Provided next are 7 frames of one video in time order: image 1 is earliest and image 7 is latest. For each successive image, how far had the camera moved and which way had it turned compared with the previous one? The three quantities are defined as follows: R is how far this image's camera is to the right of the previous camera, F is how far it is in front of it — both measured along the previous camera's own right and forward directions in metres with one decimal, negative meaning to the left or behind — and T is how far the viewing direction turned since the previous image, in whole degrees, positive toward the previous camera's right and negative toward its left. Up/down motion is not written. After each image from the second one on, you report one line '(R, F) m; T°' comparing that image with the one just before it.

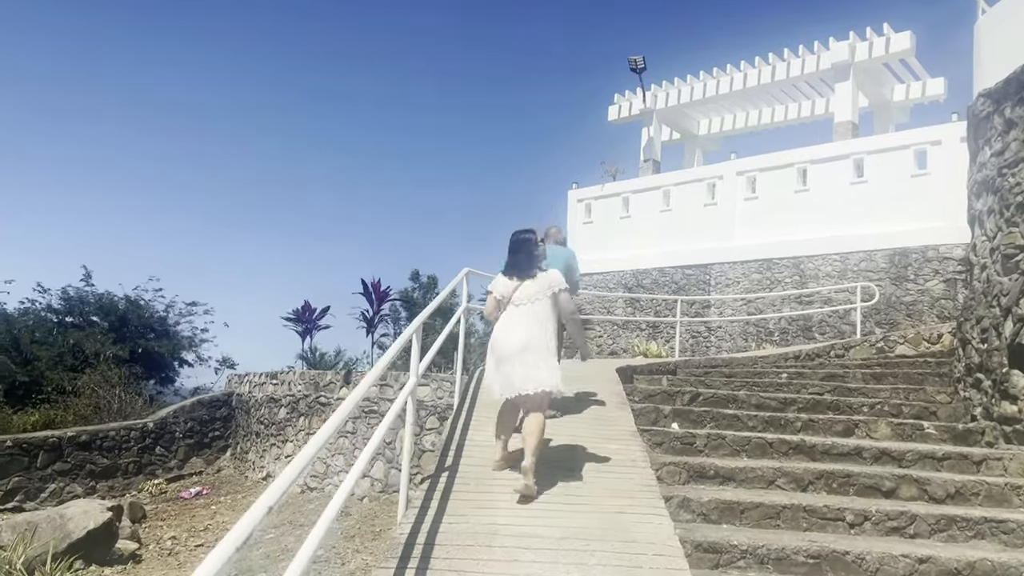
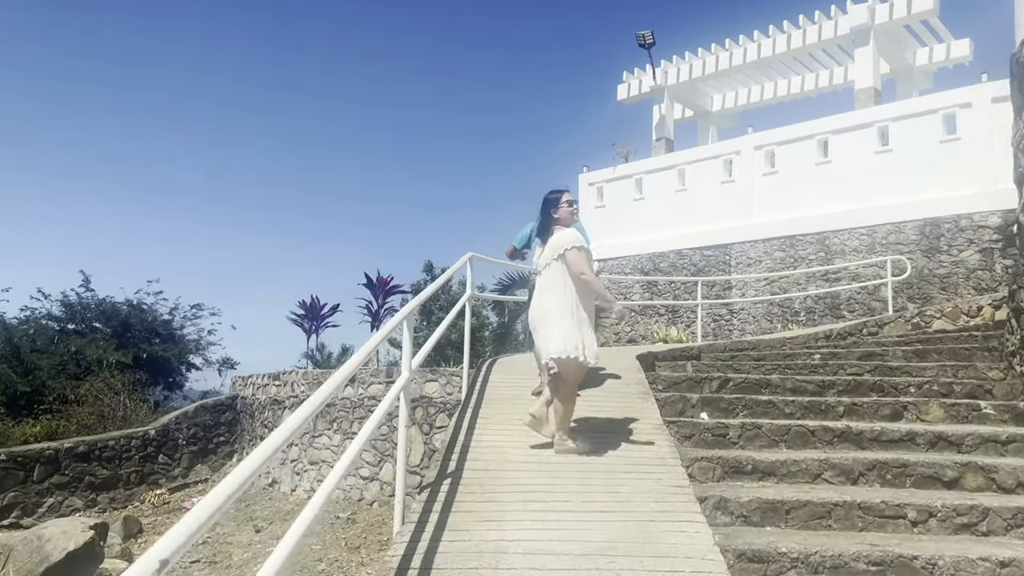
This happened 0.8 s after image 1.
(+0.1, +0.6) m; -1°
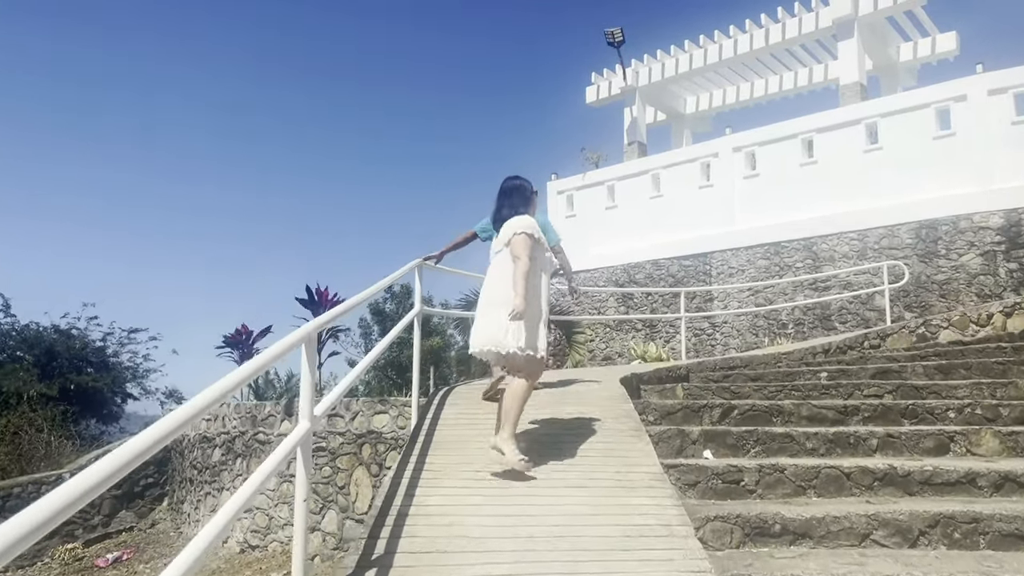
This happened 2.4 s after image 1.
(+0.1, +1.2) m; +2°
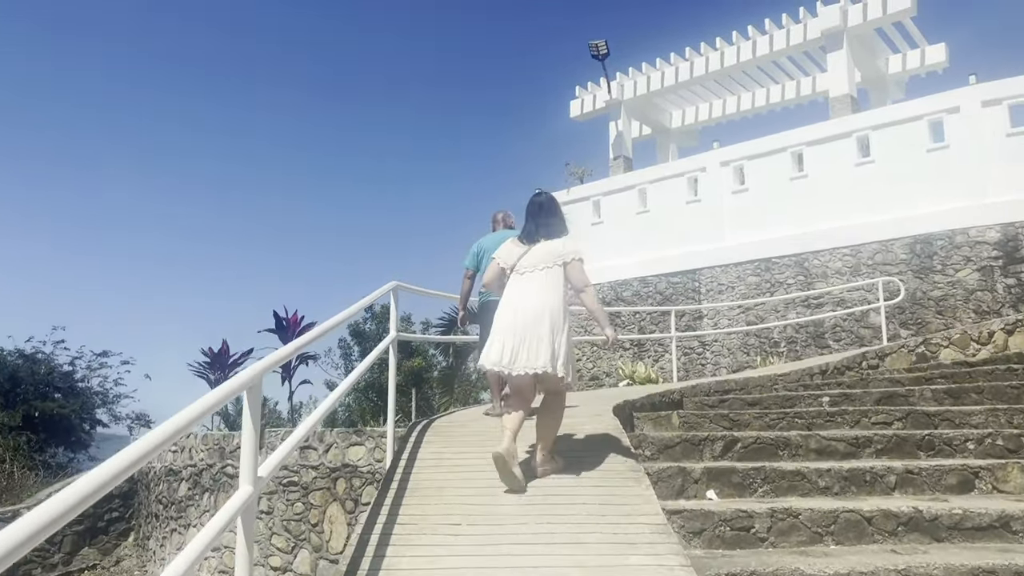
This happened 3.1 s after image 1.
(0.0, +0.5) m; +1°
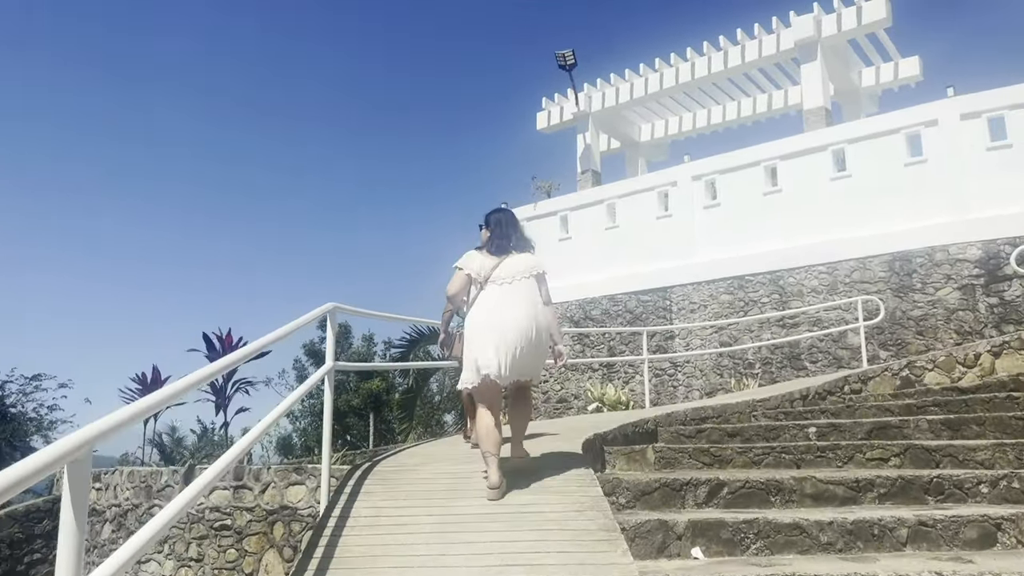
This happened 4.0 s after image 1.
(+0.1, +0.7) m; +2°
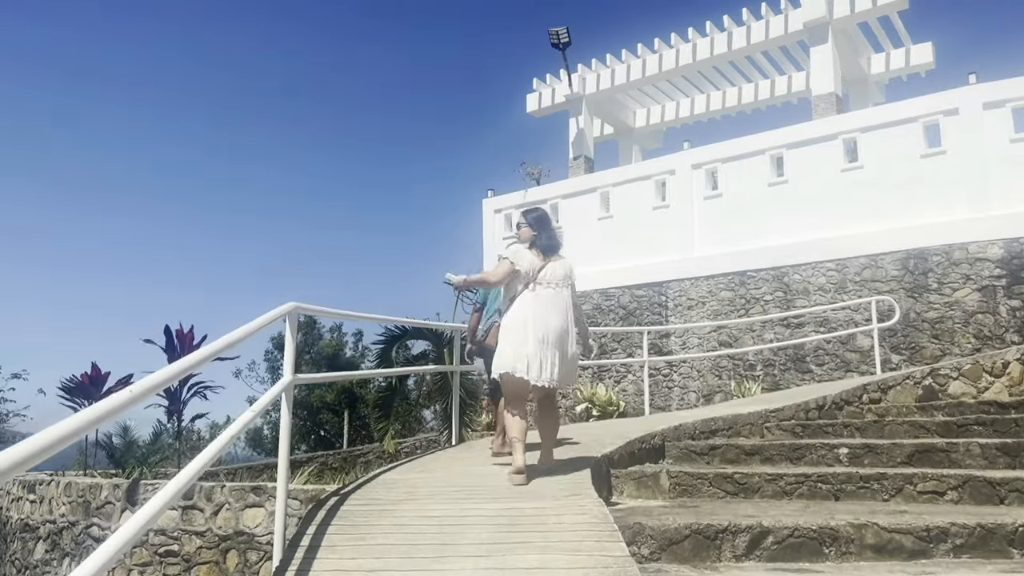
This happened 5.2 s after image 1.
(-0.1, +0.9) m; +2°
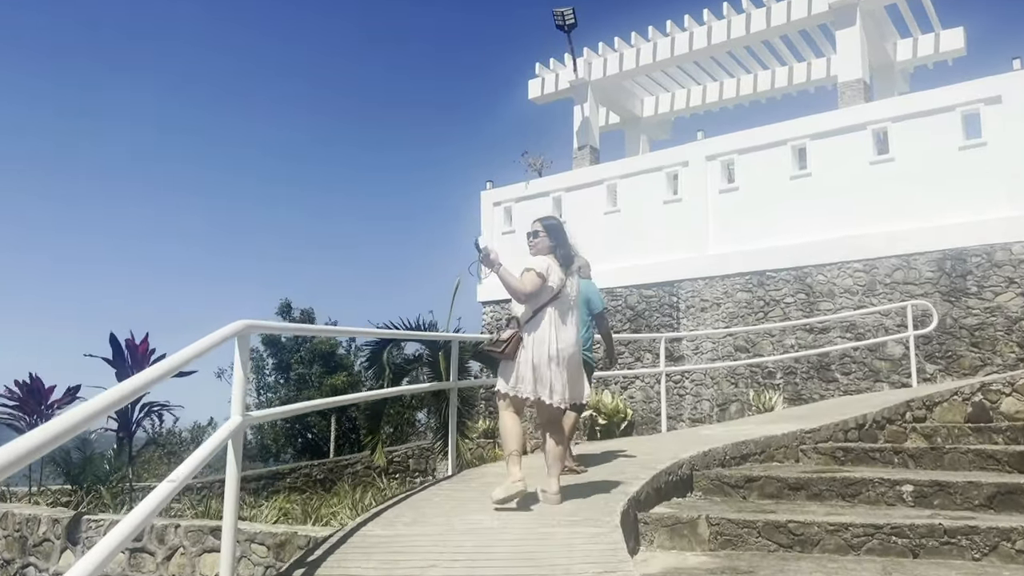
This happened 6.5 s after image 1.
(-0.1, +0.9) m; 0°
